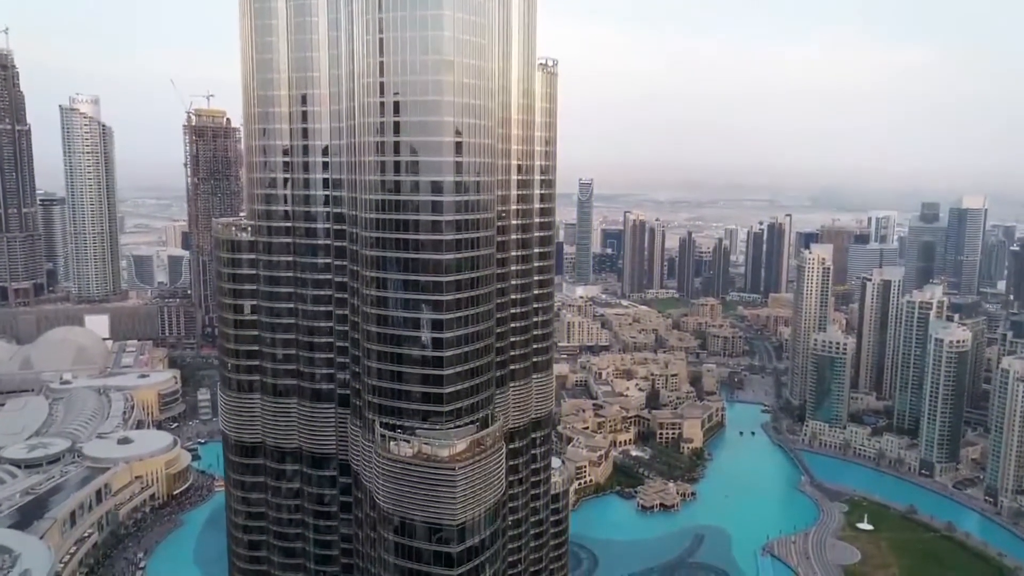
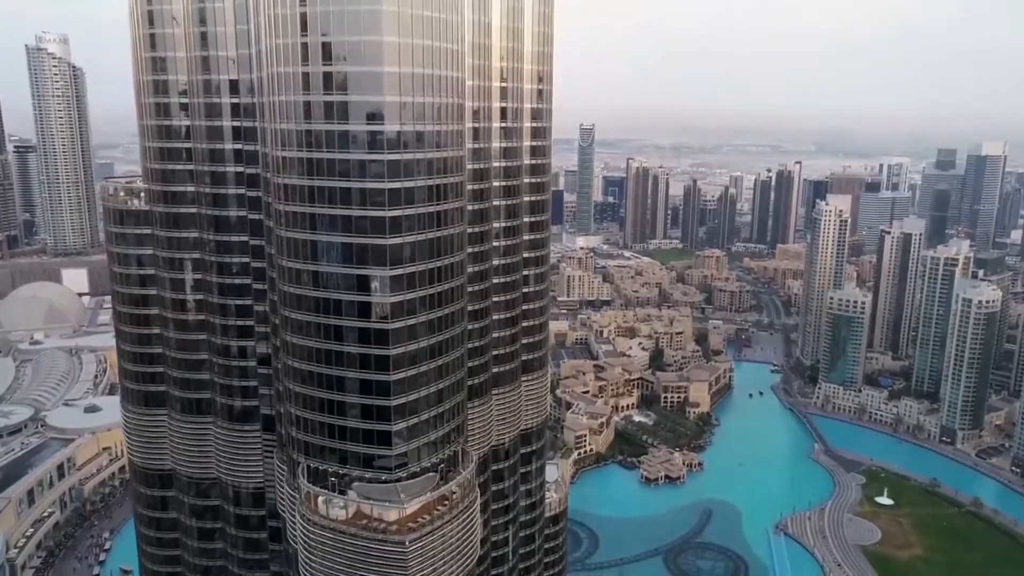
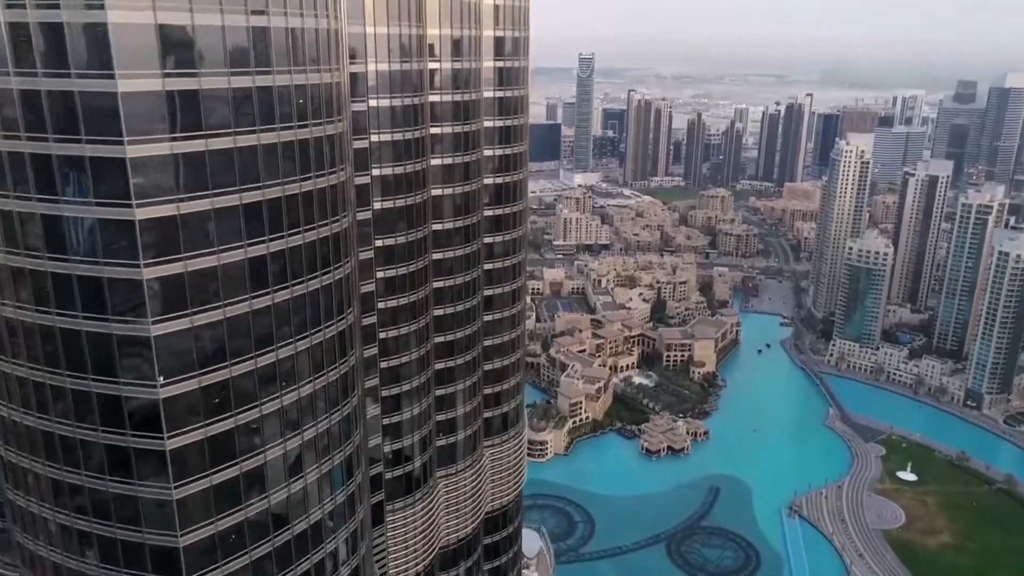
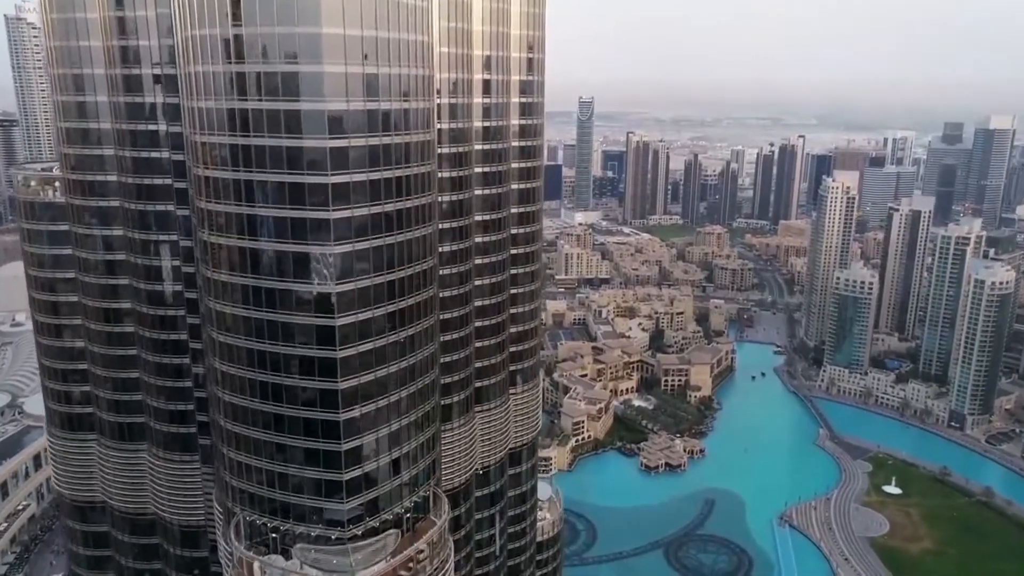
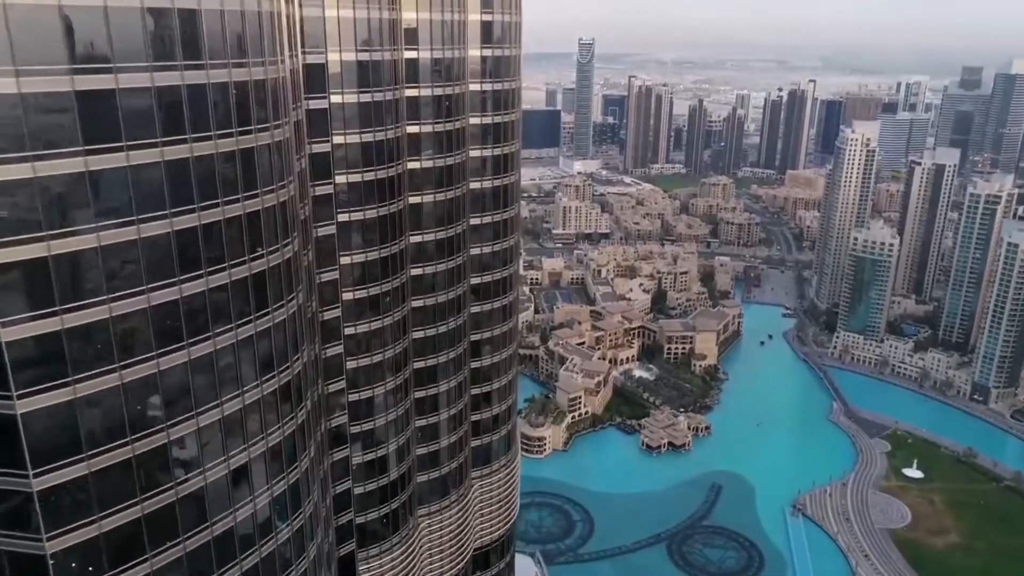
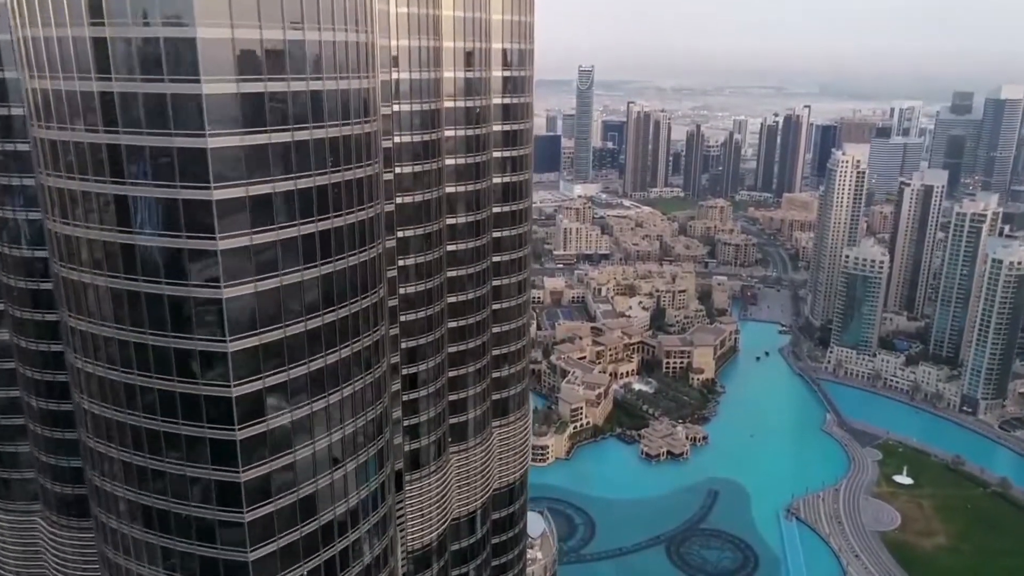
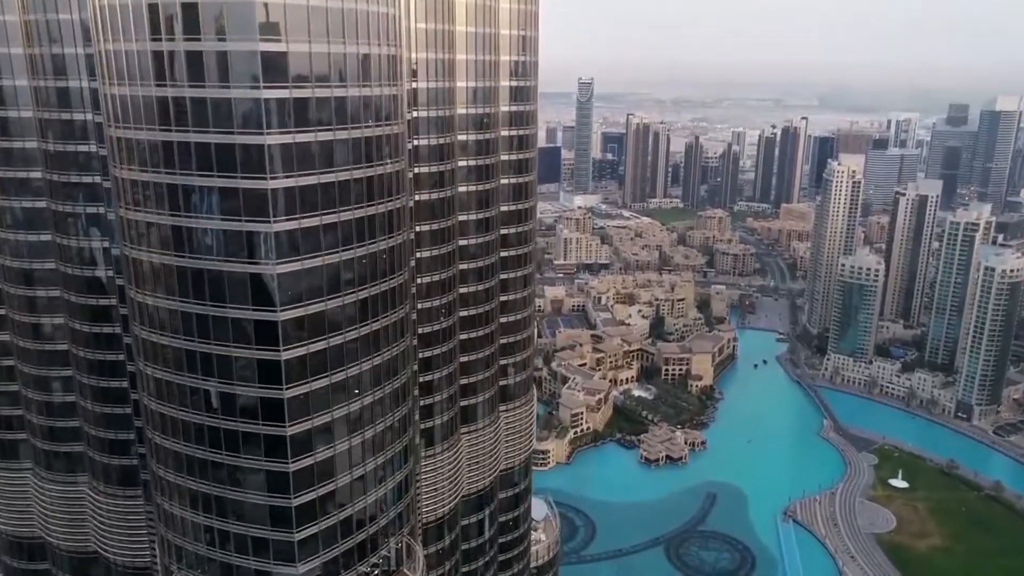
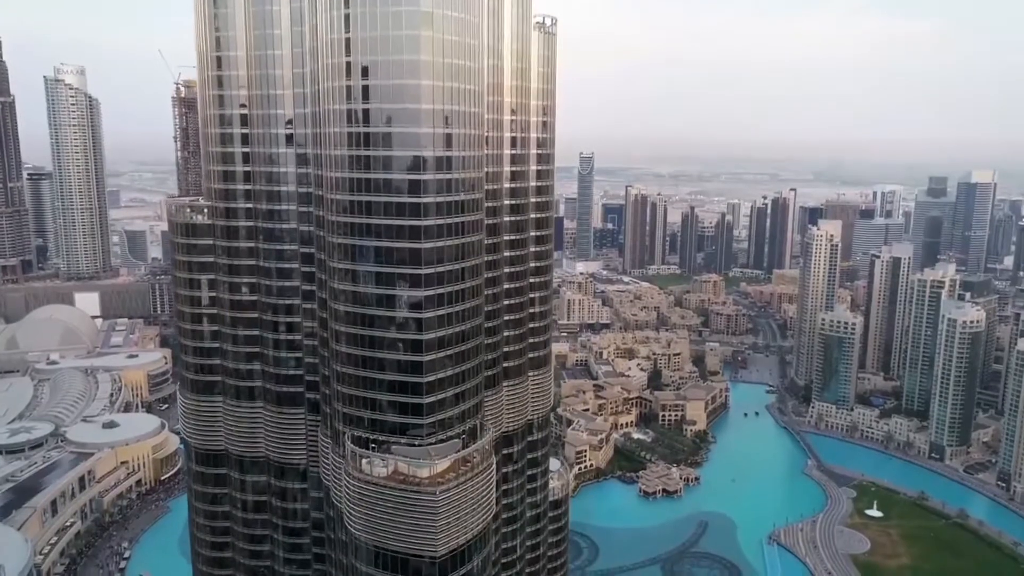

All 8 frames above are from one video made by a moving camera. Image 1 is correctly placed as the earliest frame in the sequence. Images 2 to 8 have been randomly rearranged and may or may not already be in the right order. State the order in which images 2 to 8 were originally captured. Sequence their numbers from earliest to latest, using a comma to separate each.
8, 2, 4, 7, 6, 3, 5
